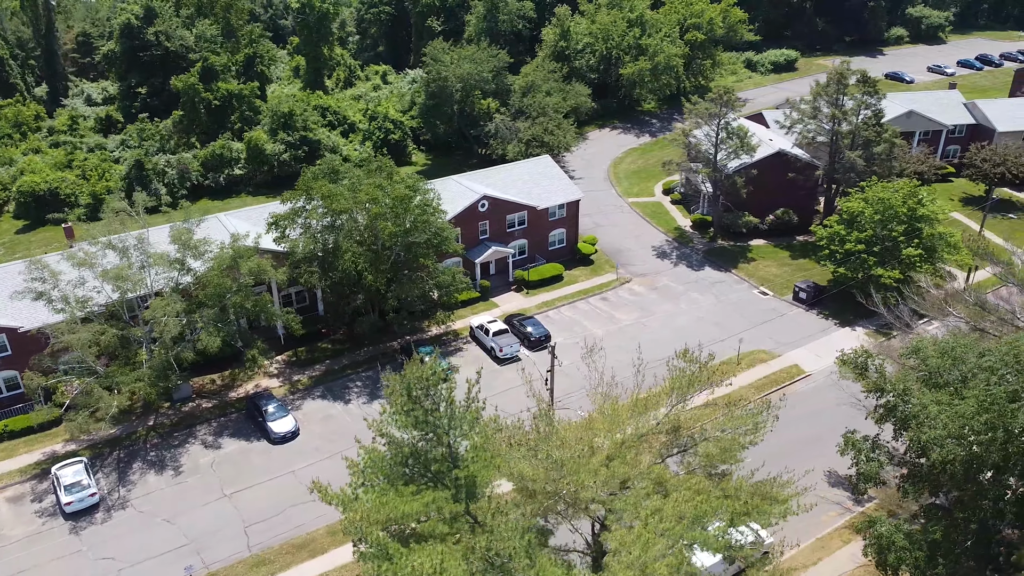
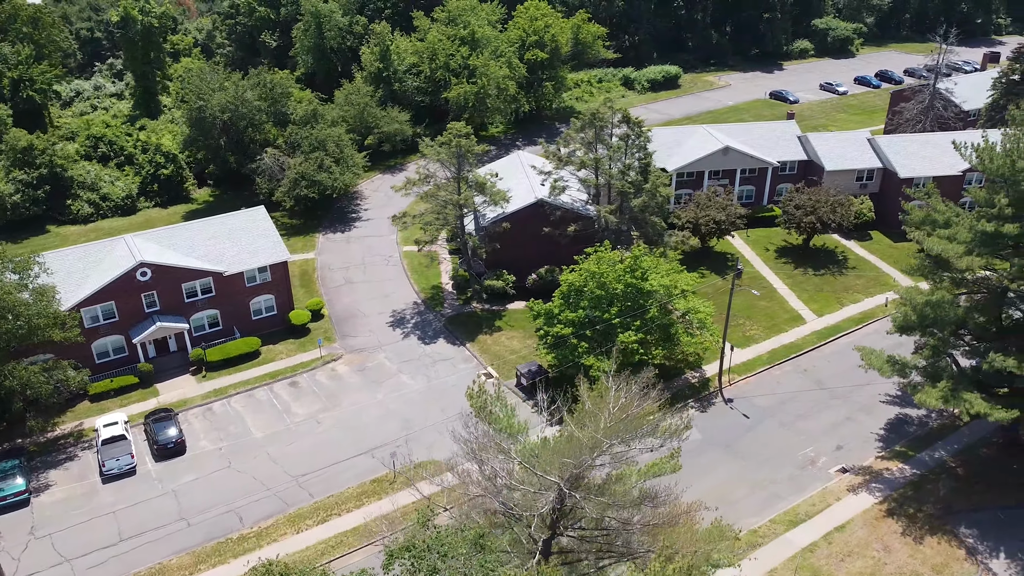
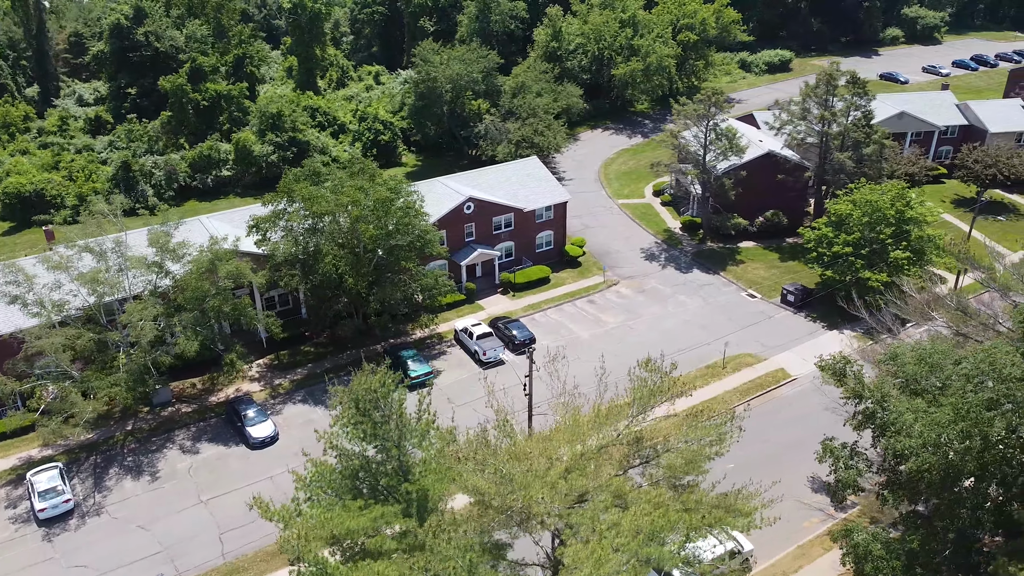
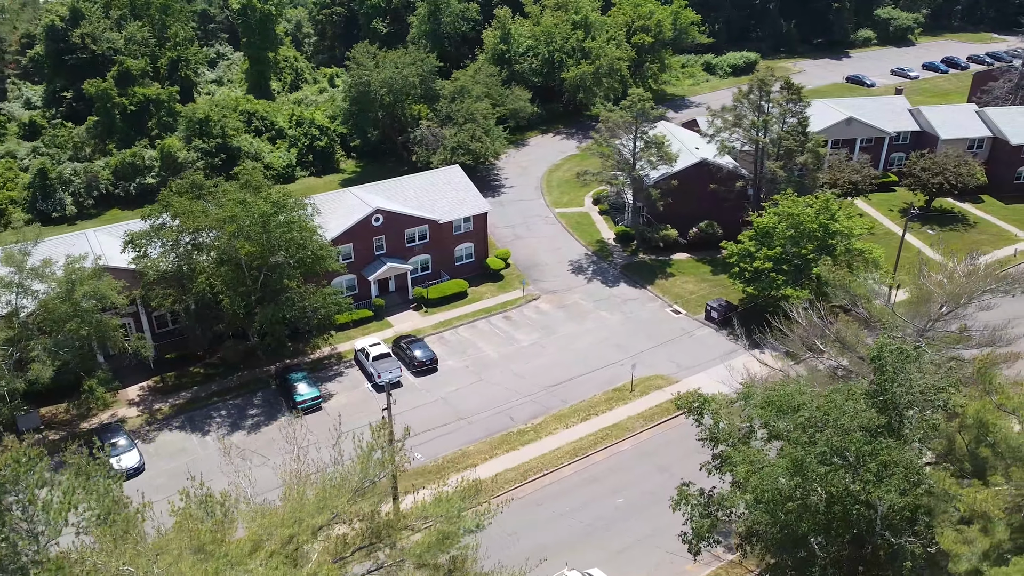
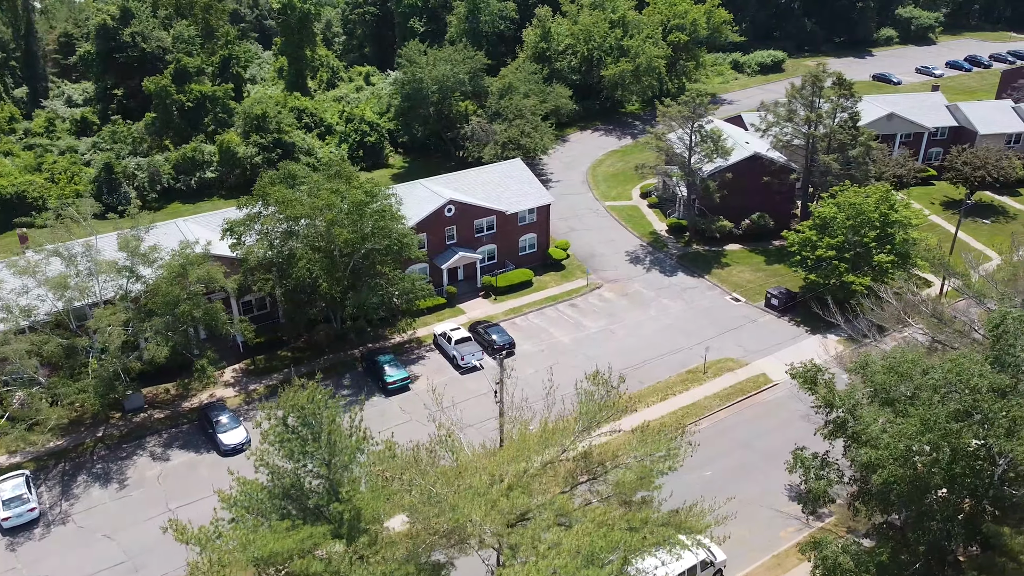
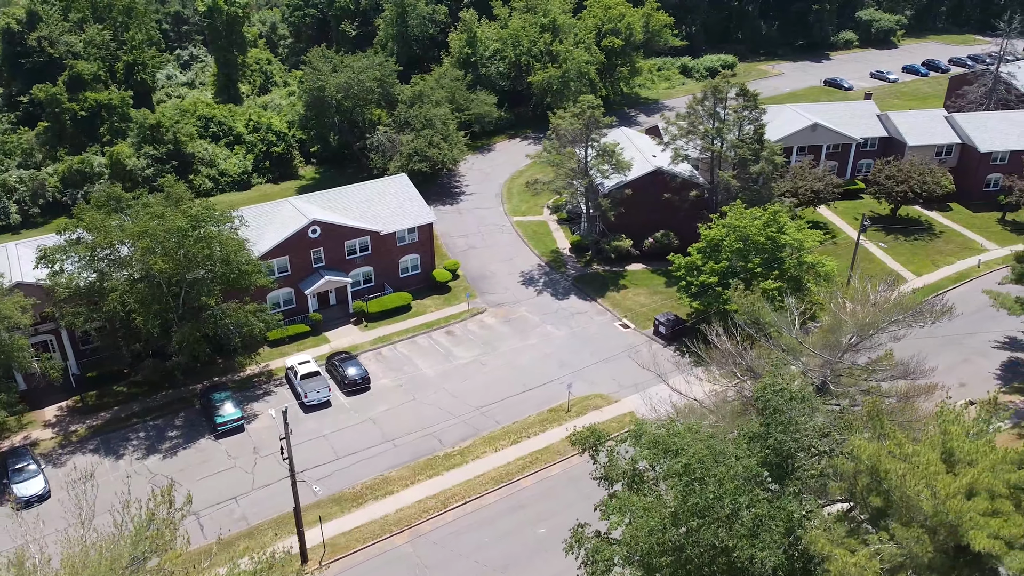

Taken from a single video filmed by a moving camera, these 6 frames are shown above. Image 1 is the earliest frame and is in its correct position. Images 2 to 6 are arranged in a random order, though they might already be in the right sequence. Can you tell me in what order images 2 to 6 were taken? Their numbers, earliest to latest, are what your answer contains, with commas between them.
3, 5, 4, 6, 2
